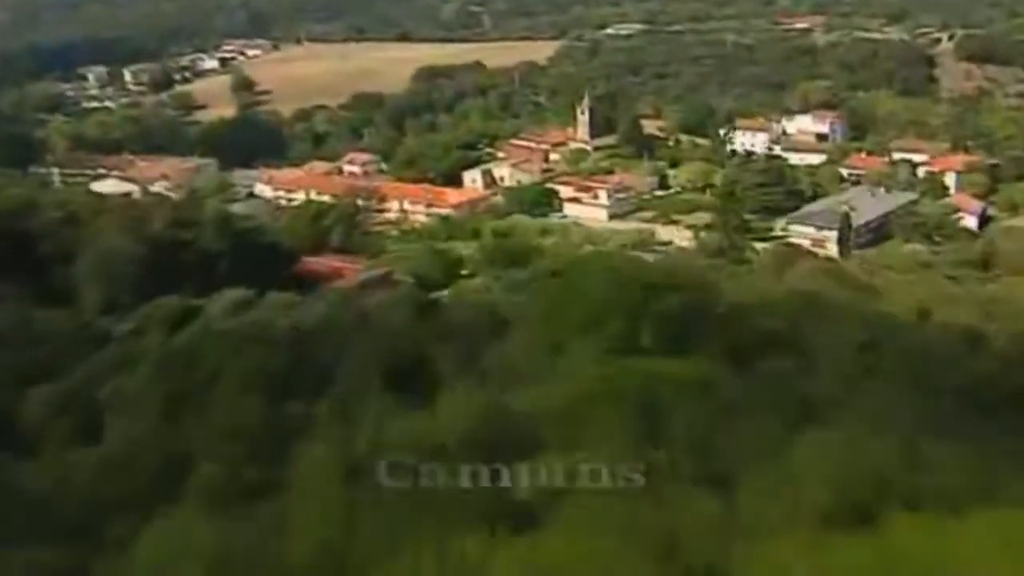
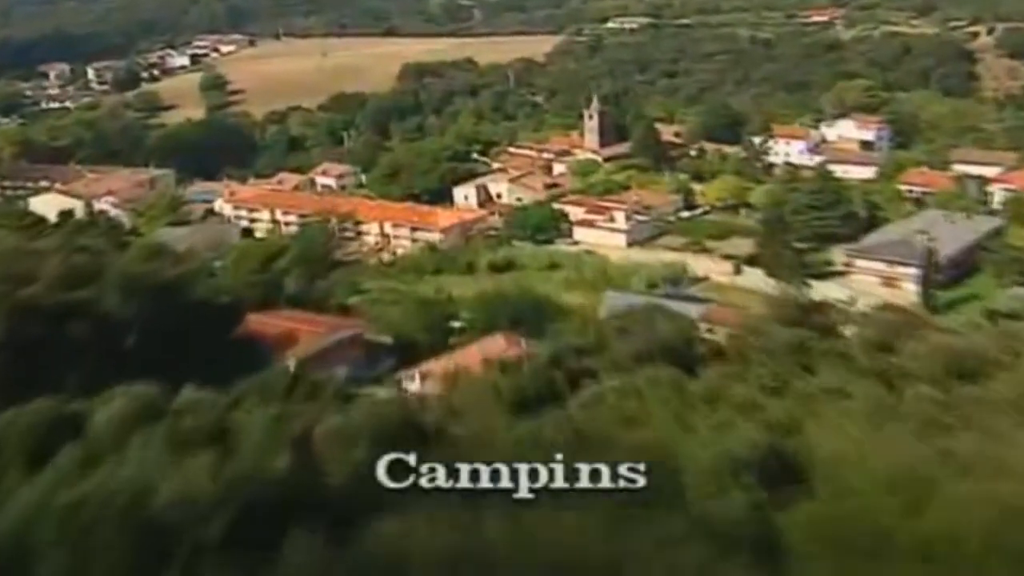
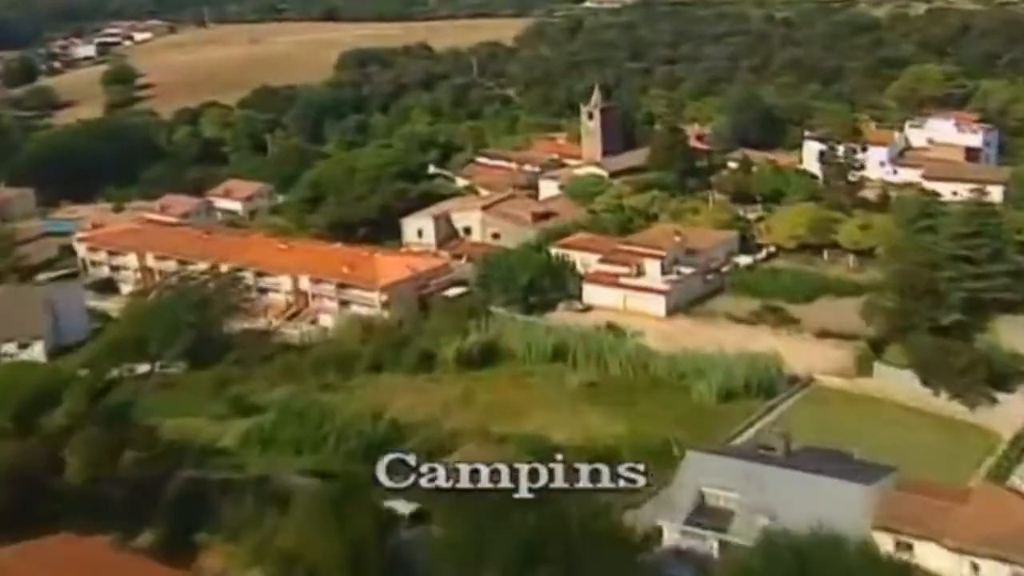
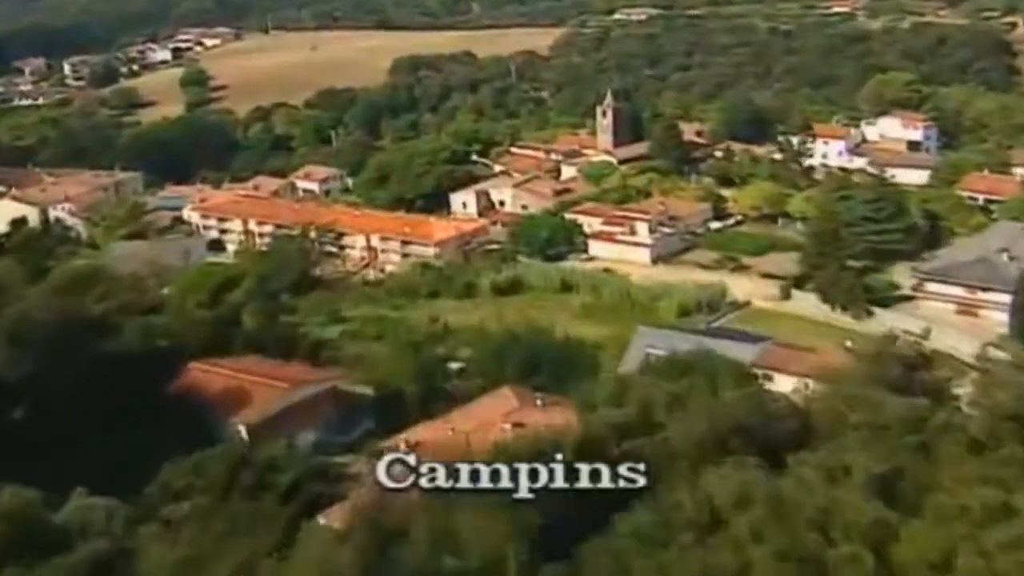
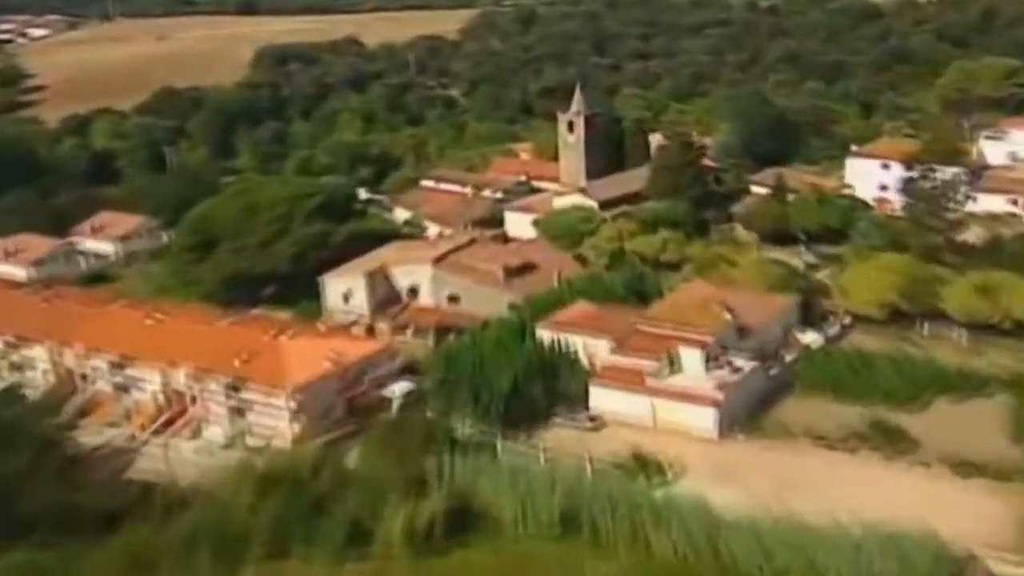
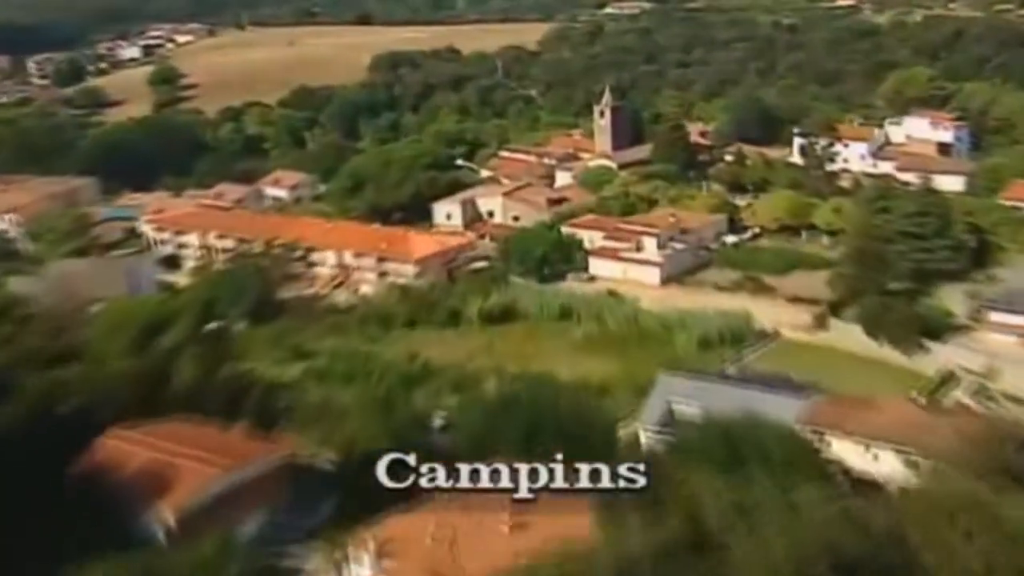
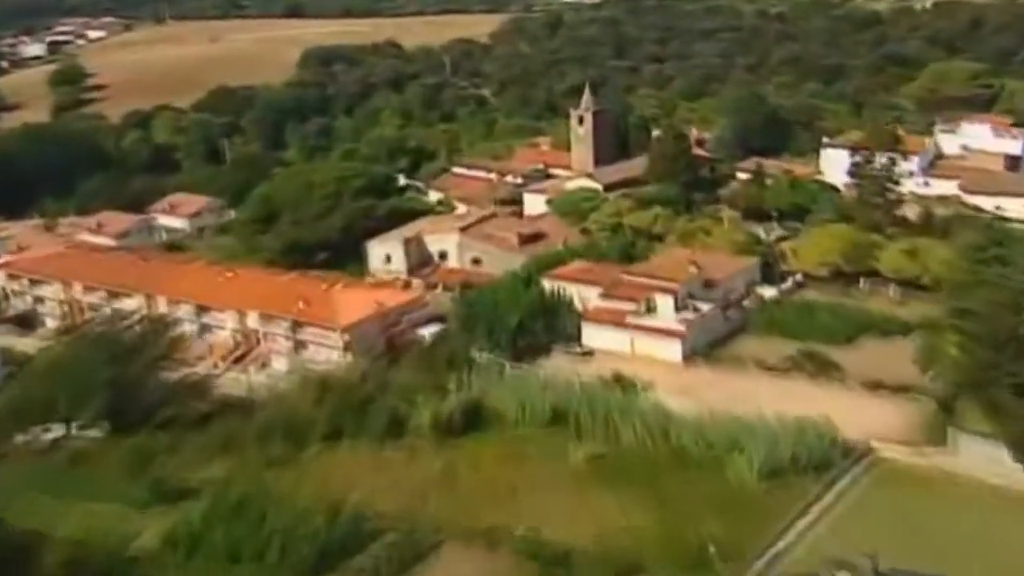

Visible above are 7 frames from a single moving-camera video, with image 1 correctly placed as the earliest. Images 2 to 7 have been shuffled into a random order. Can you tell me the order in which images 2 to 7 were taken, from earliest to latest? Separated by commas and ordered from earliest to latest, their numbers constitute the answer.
2, 4, 6, 3, 7, 5
